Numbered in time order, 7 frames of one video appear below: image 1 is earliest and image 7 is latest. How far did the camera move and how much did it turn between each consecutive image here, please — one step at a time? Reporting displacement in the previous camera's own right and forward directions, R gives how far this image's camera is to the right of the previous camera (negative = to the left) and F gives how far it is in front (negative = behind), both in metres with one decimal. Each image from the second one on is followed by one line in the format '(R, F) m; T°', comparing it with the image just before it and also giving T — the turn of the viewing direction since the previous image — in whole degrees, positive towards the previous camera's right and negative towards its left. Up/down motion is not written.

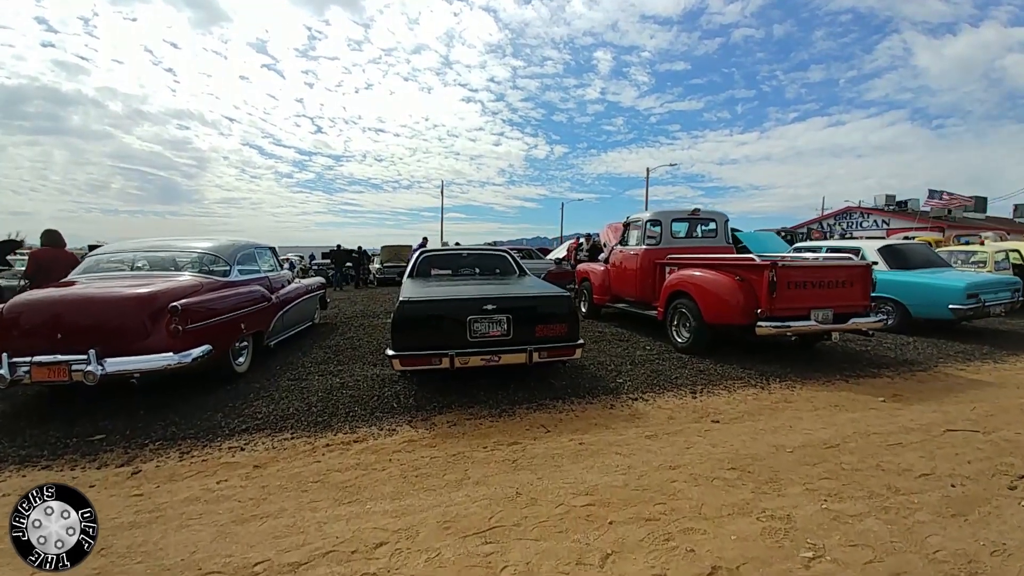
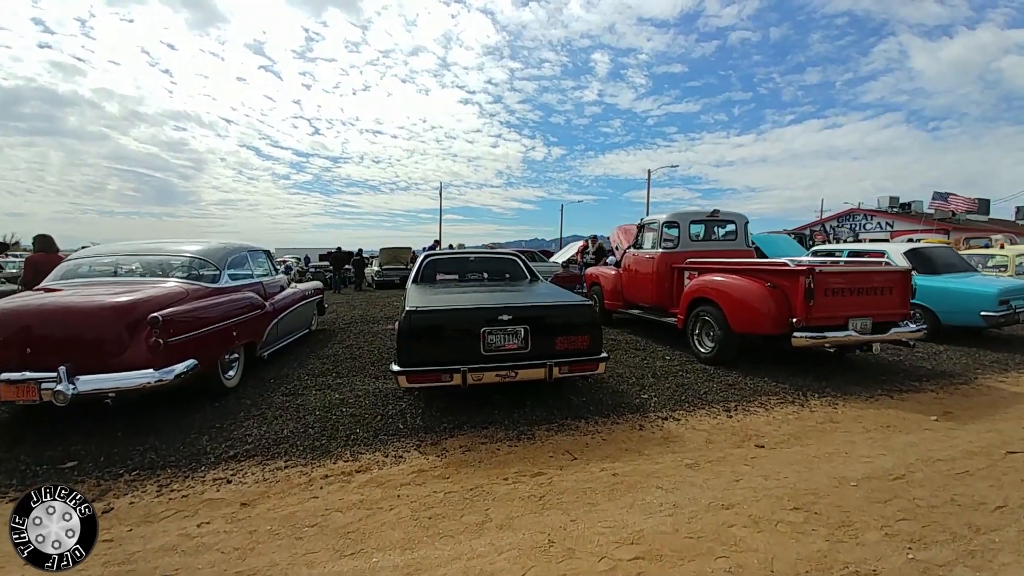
(-0.2, +0.4) m; 0°
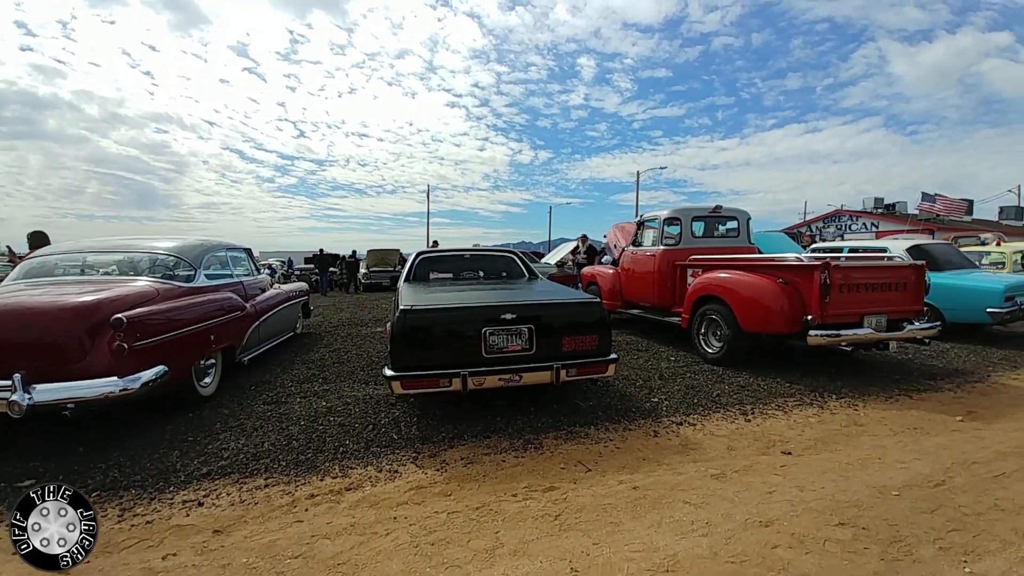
(-0.1, +0.3) m; +2°
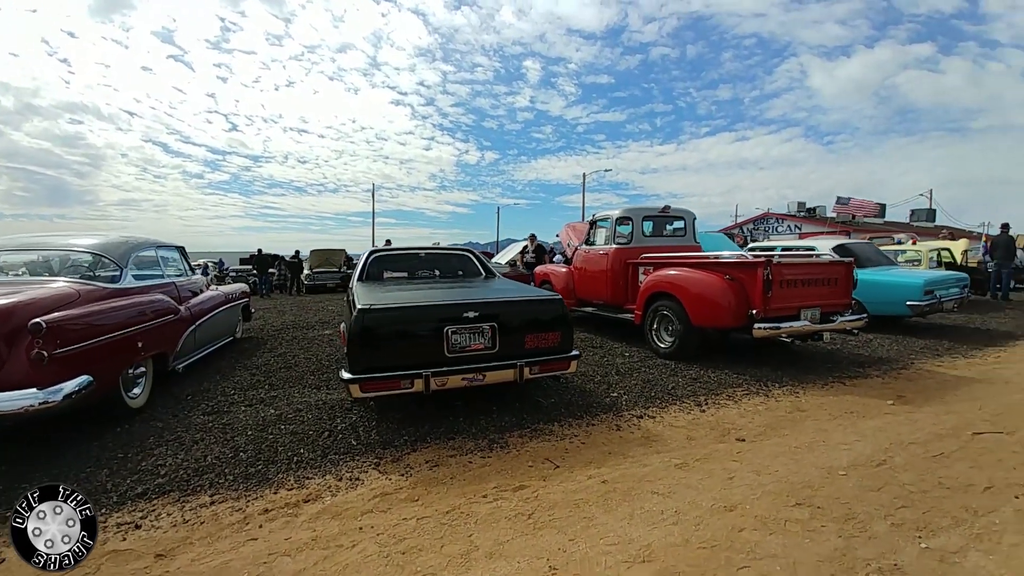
(-0.1, +0.1) m; +6°
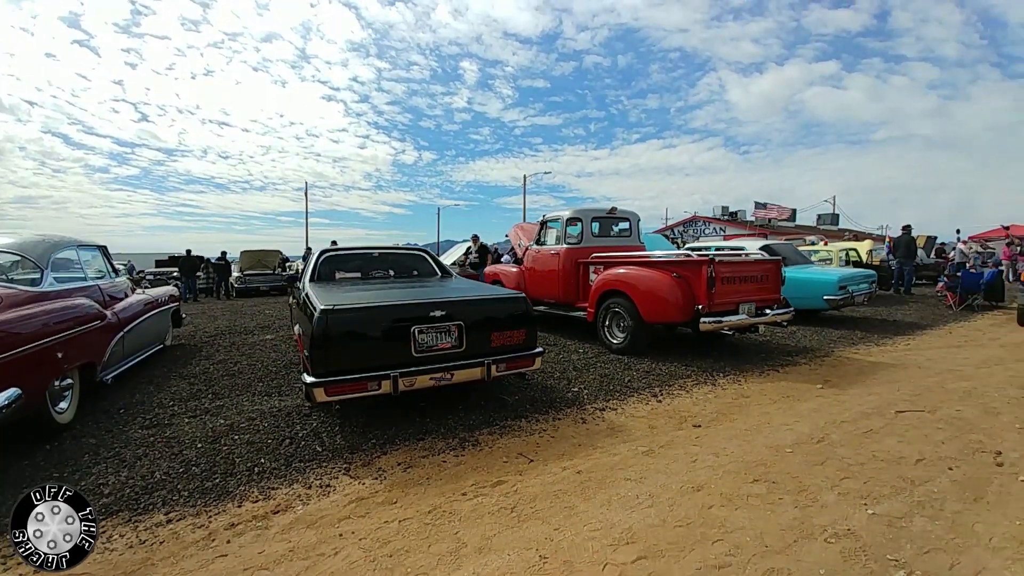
(-0.2, 0.0) m; +8°
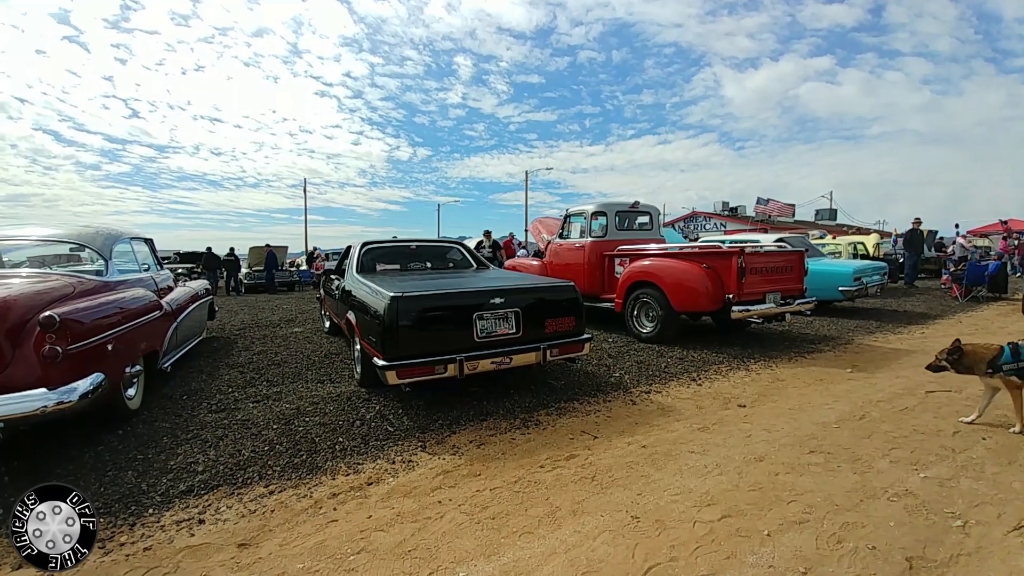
(-0.5, -0.2) m; +1°
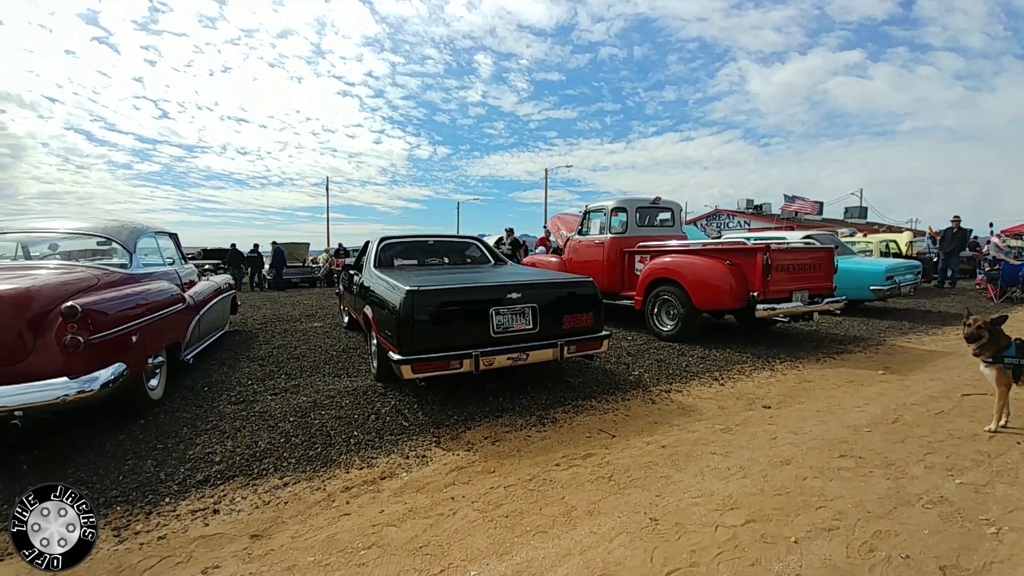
(0.0, +0.1) m; -2°
